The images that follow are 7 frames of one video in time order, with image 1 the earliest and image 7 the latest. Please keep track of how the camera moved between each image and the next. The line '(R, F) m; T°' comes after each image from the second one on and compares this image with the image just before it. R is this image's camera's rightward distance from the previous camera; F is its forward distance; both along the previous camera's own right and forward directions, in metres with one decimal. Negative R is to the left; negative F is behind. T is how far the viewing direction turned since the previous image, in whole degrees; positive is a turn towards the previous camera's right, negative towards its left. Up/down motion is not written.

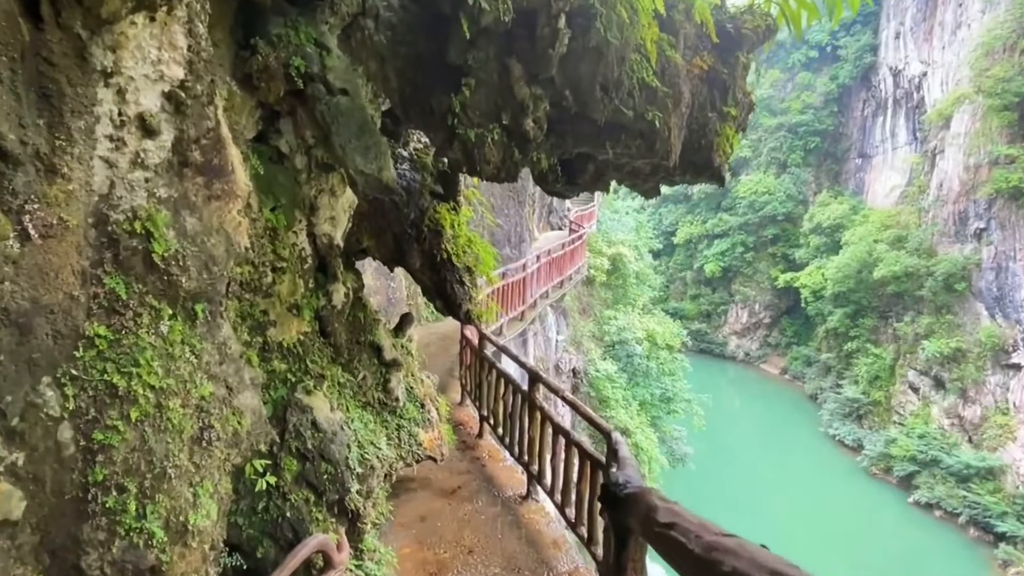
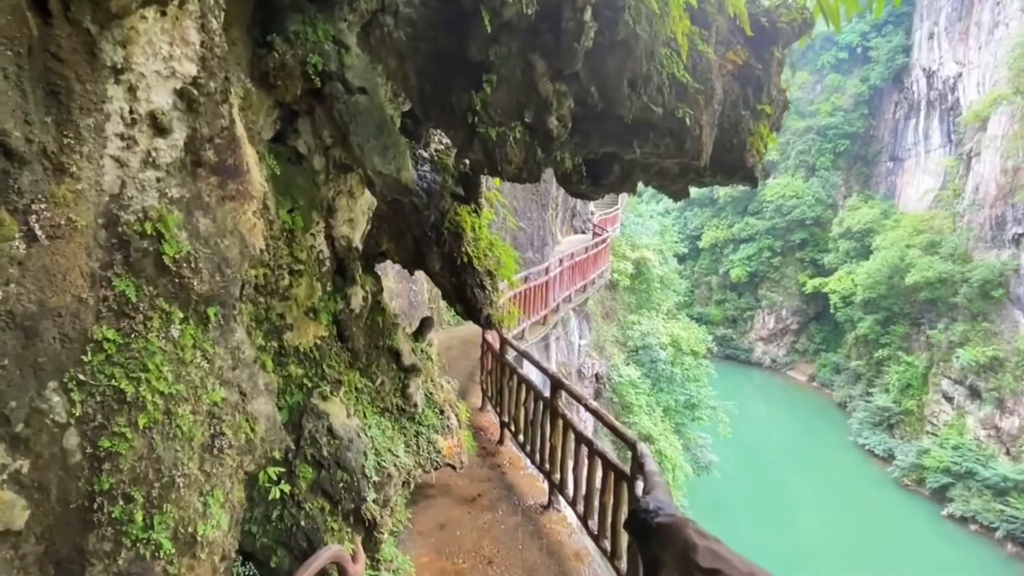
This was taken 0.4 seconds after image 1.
(0.0, +0.1) m; -2°
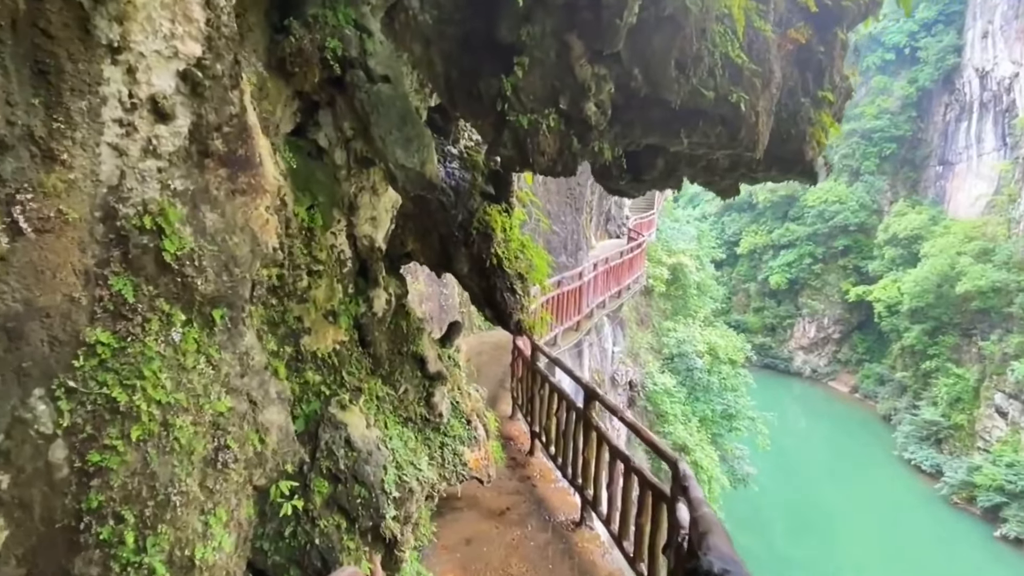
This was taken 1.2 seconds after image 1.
(0.0, +0.3) m; -3°
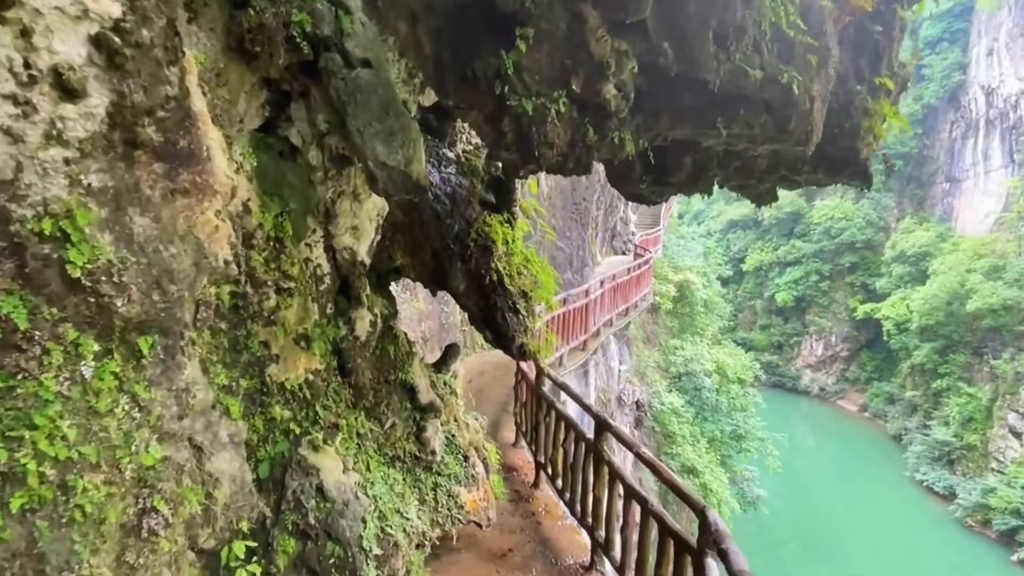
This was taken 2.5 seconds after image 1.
(0.0, +0.5) m; 0°
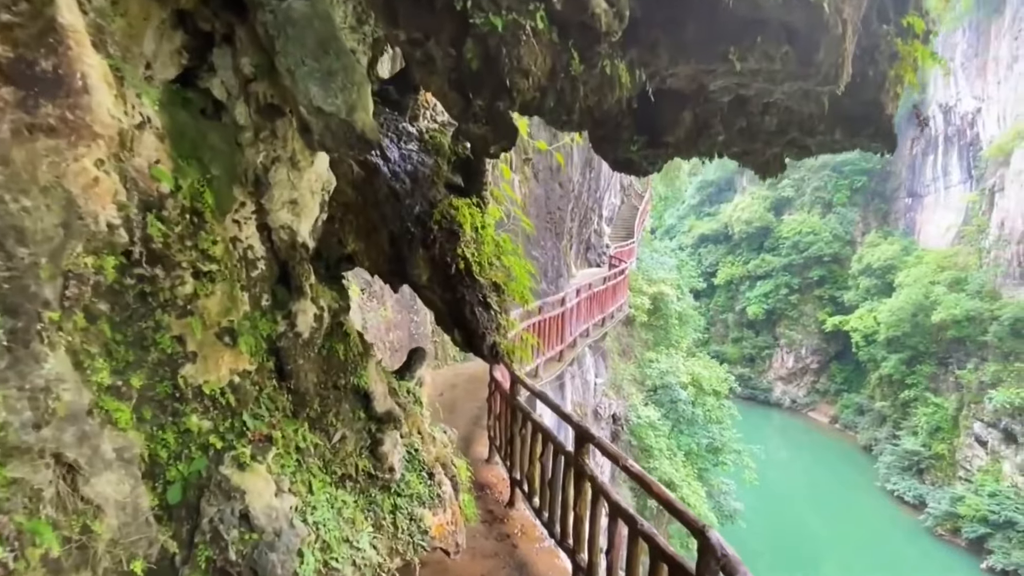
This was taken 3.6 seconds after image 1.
(0.0, +0.4) m; +2°
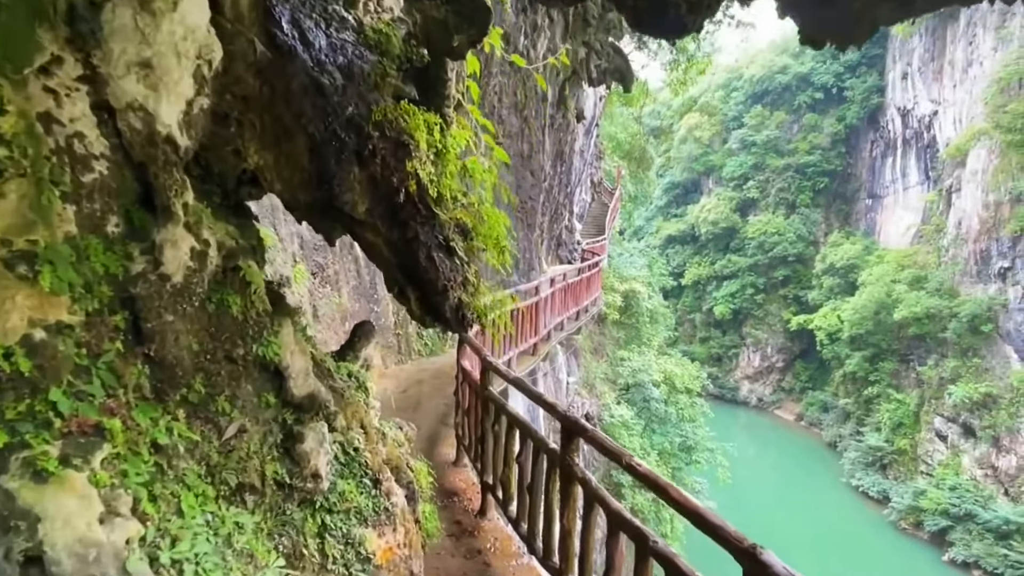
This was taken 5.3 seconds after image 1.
(0.0, +0.8) m; +3°
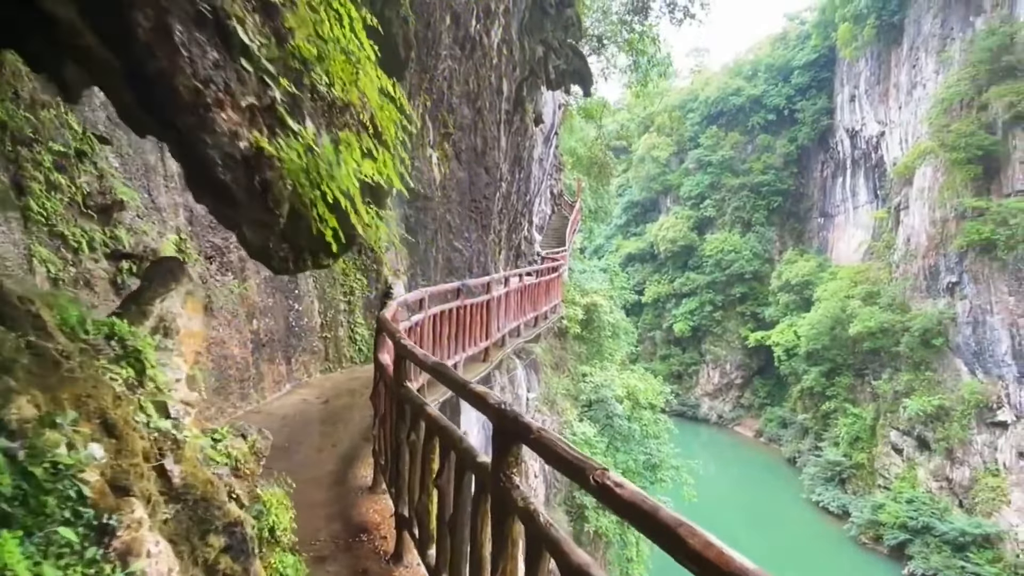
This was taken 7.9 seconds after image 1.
(+0.2, +1.2) m; +4°
